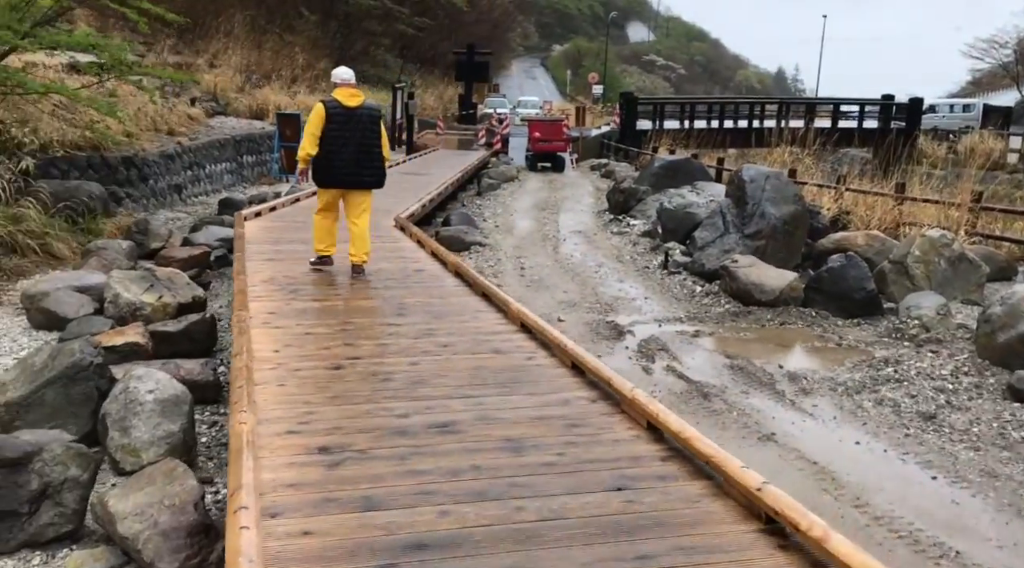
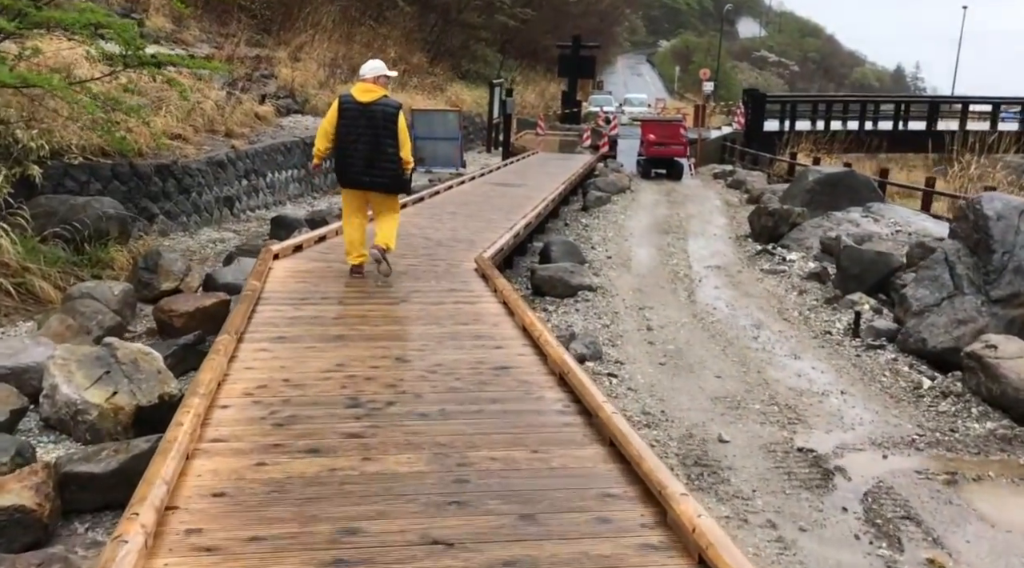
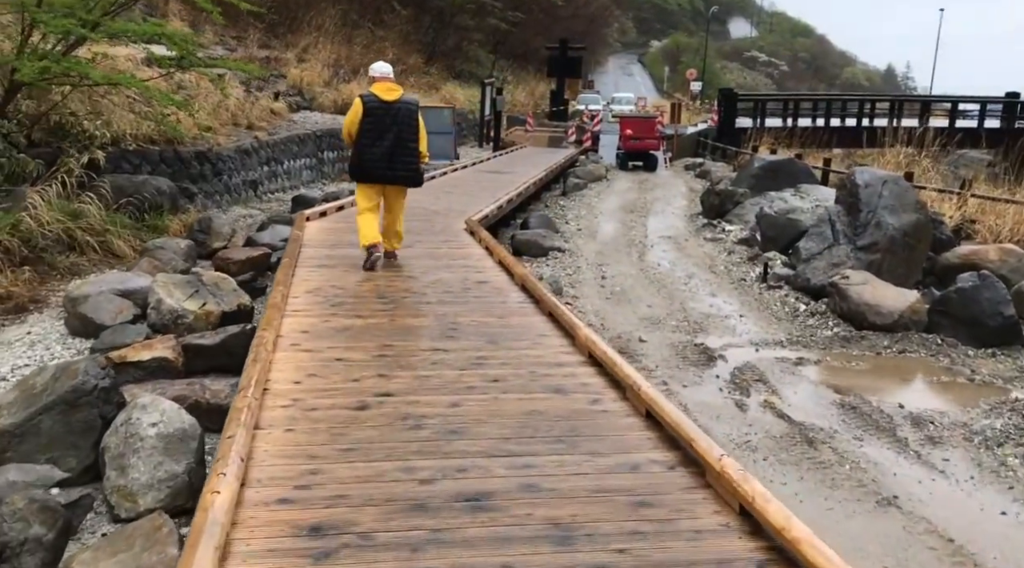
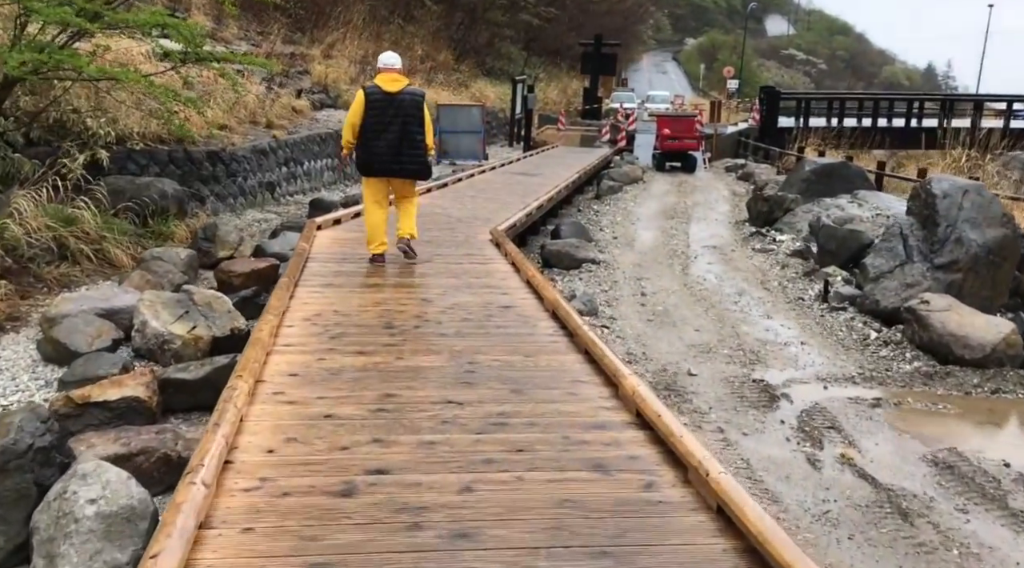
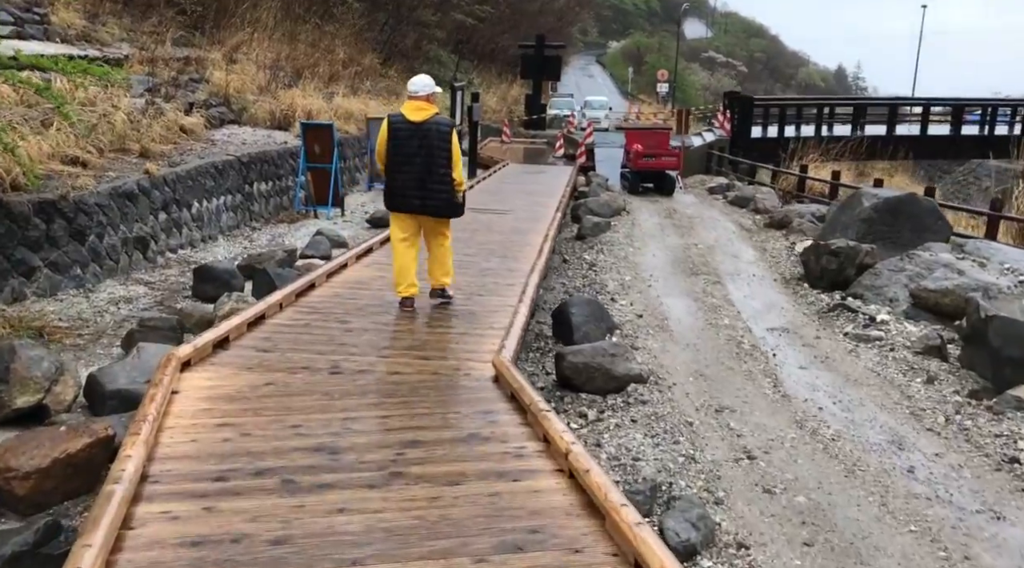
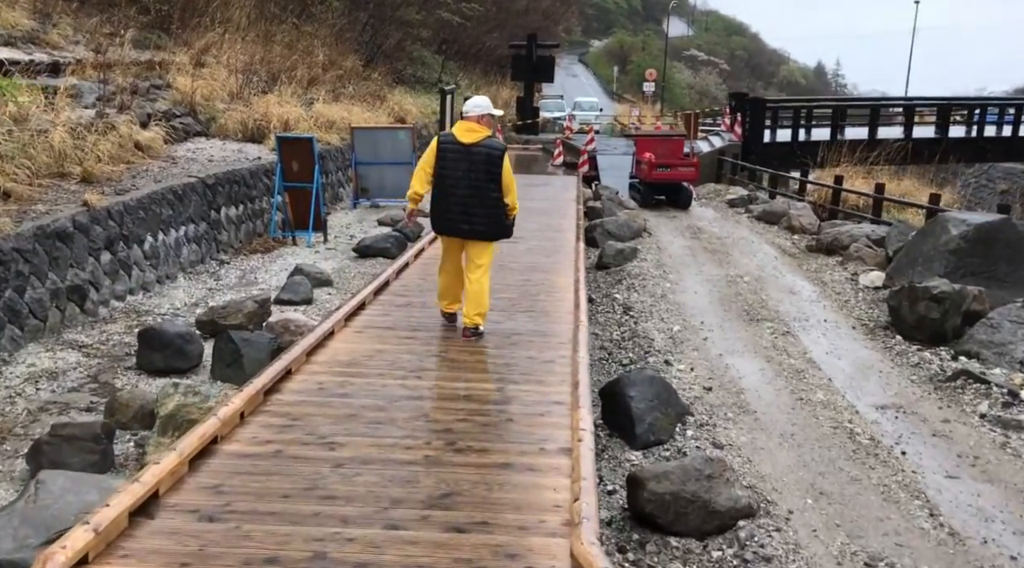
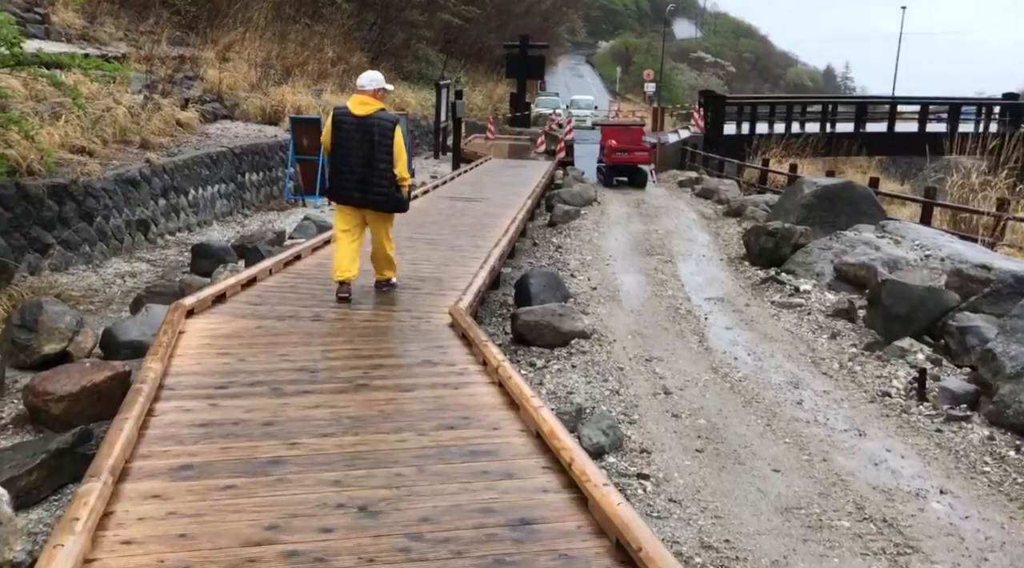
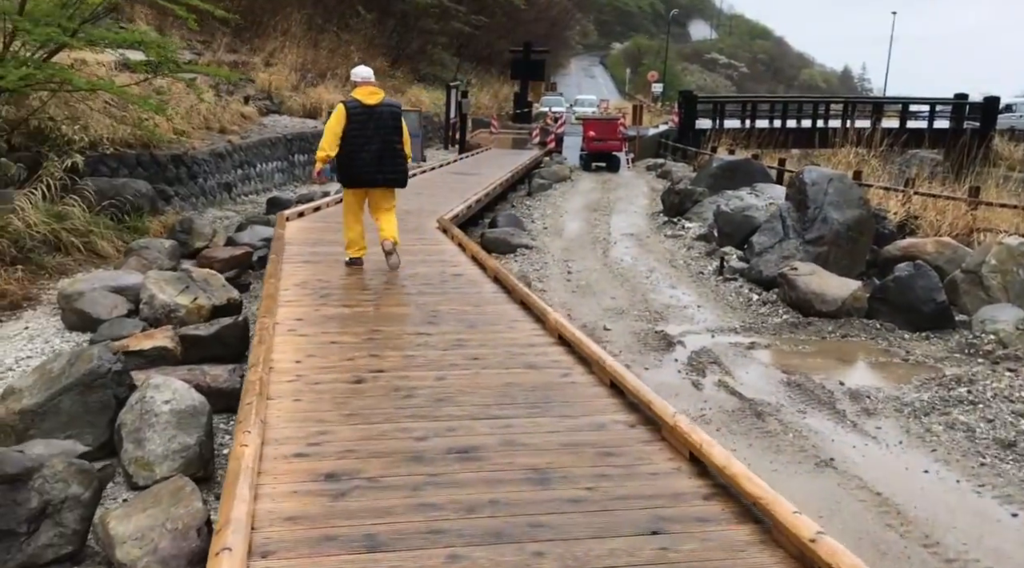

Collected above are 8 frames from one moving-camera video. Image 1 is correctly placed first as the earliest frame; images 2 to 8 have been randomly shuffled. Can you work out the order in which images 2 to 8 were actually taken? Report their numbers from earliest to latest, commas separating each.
8, 3, 4, 2, 7, 5, 6
